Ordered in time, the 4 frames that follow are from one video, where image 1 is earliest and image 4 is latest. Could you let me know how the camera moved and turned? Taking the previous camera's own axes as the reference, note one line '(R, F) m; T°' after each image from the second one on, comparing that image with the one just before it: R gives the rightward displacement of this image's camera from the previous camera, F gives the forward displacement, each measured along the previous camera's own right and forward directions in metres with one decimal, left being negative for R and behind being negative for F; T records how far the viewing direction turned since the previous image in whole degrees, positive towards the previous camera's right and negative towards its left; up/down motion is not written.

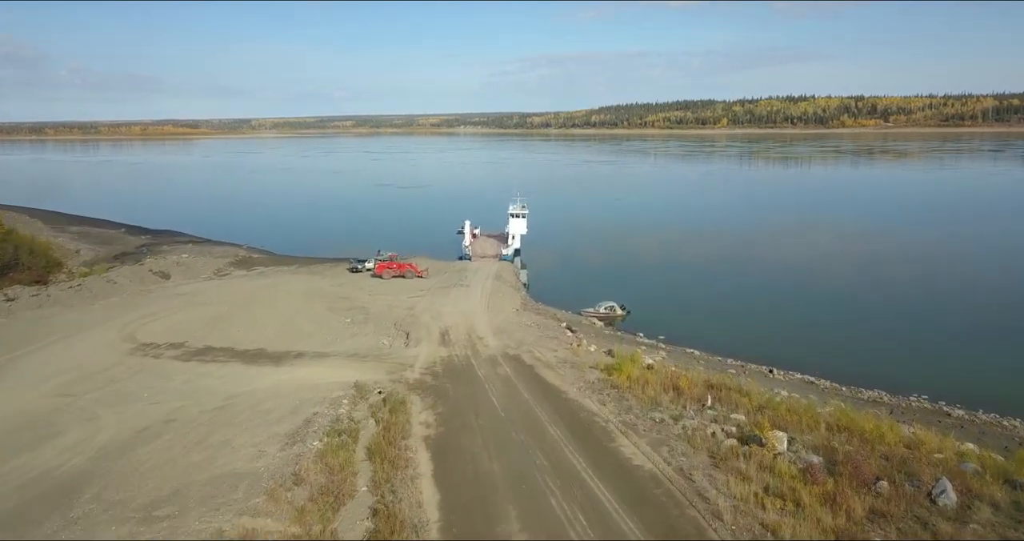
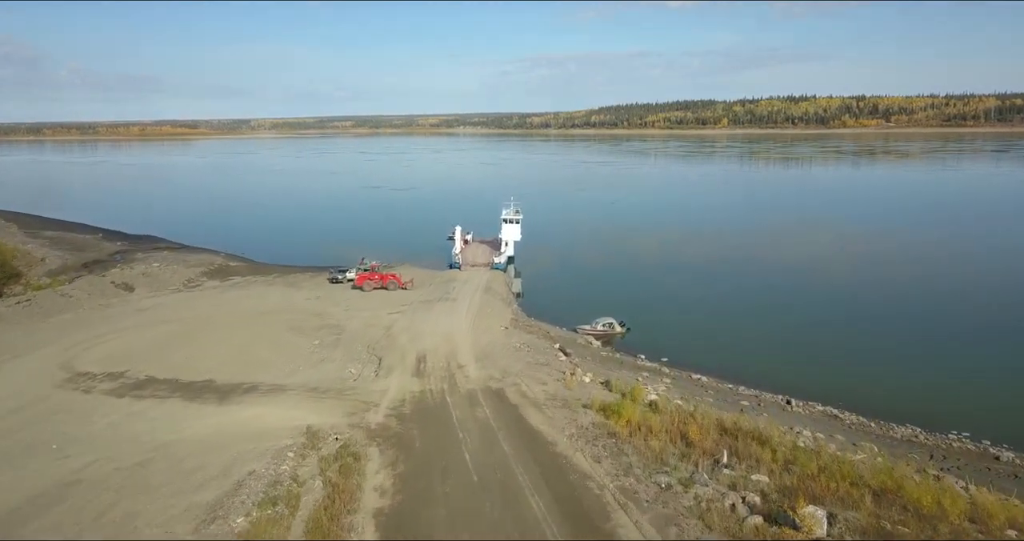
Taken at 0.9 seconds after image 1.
(+0.4, +2.3) m; 0°
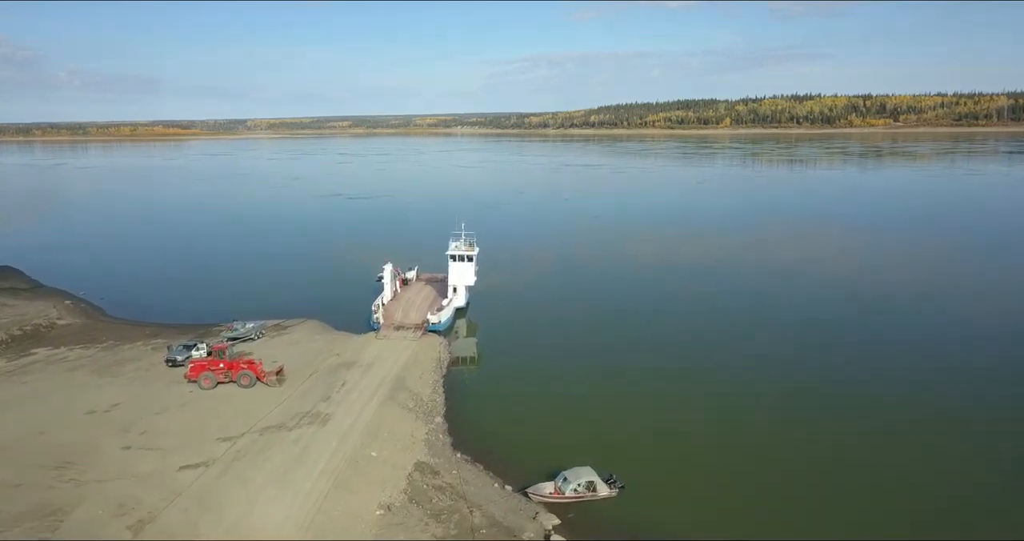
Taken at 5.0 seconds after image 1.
(+2.1, +11.1) m; 0°
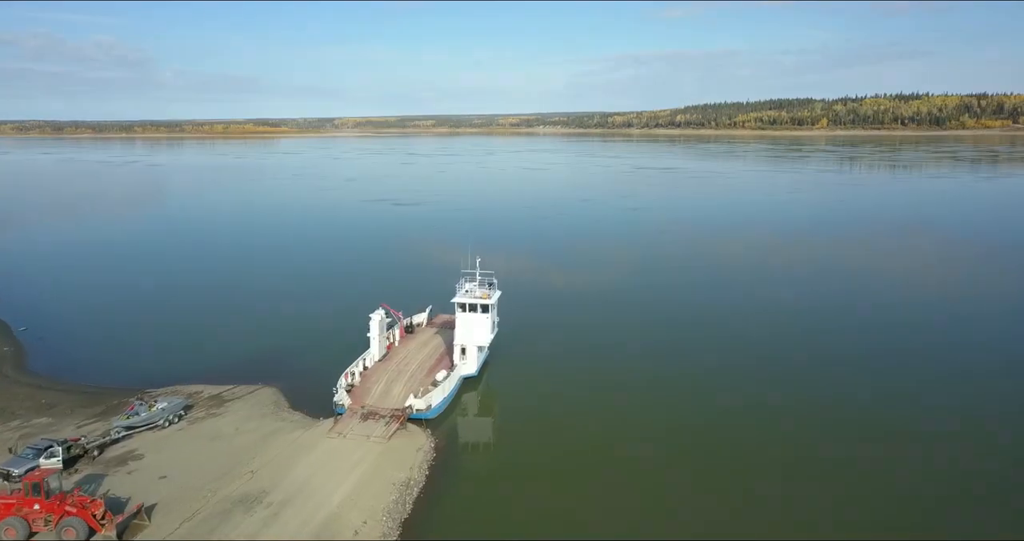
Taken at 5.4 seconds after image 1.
(+1.4, +8.0) m; -7°
